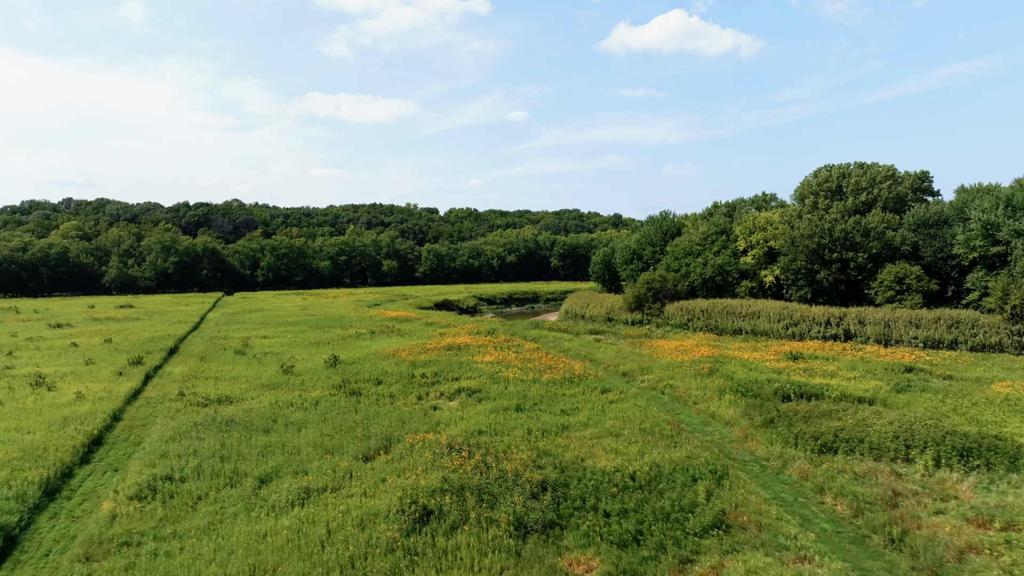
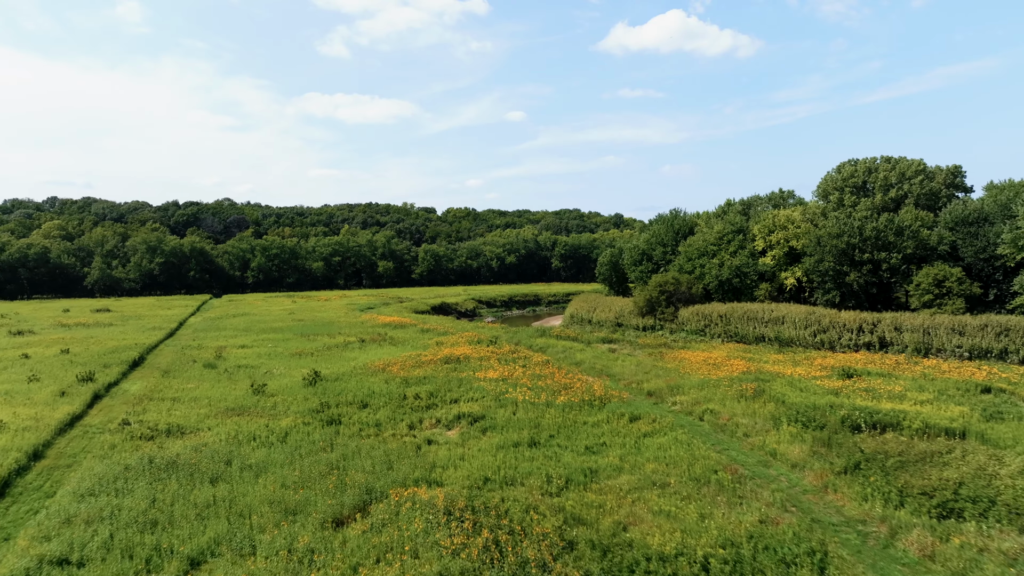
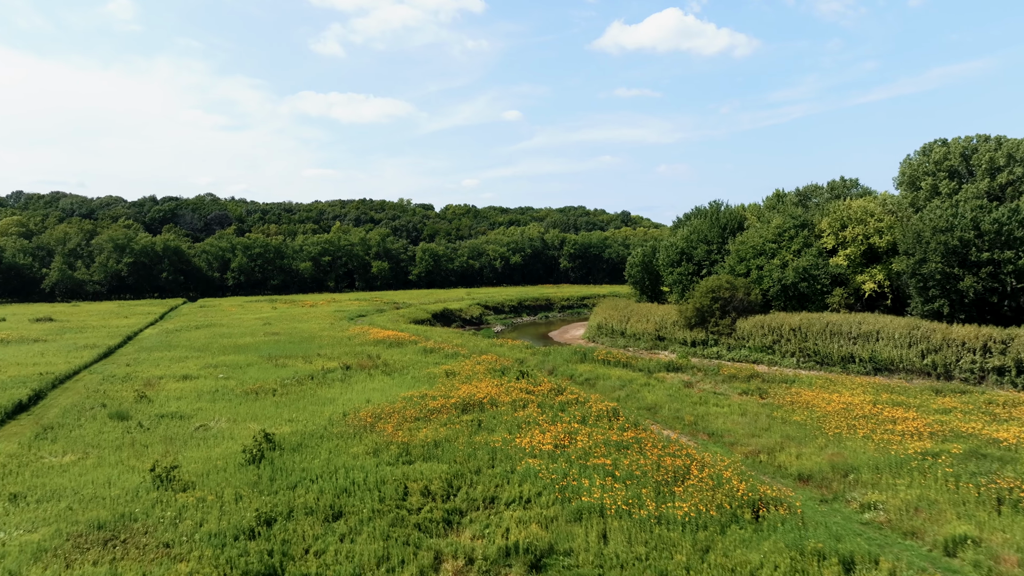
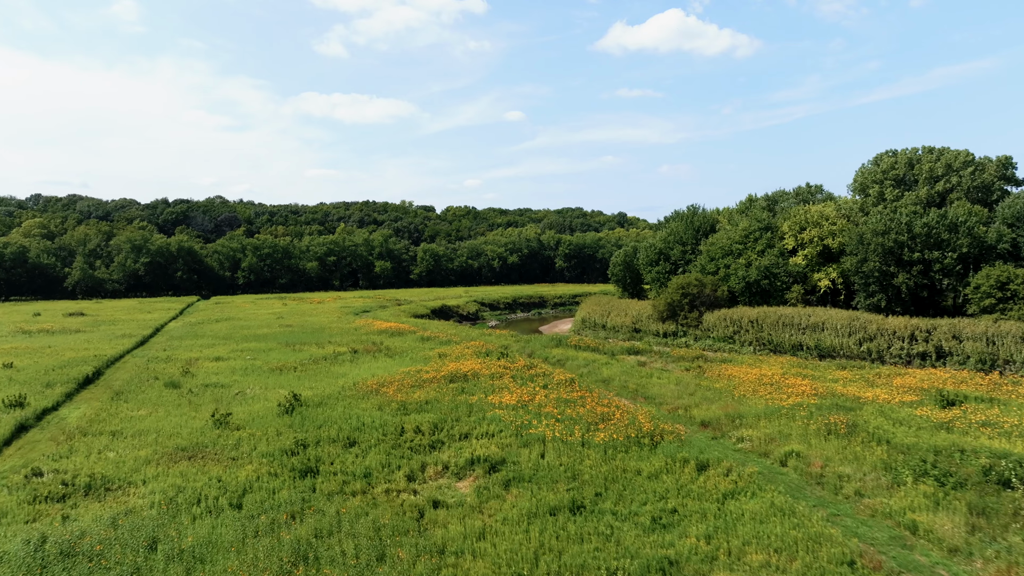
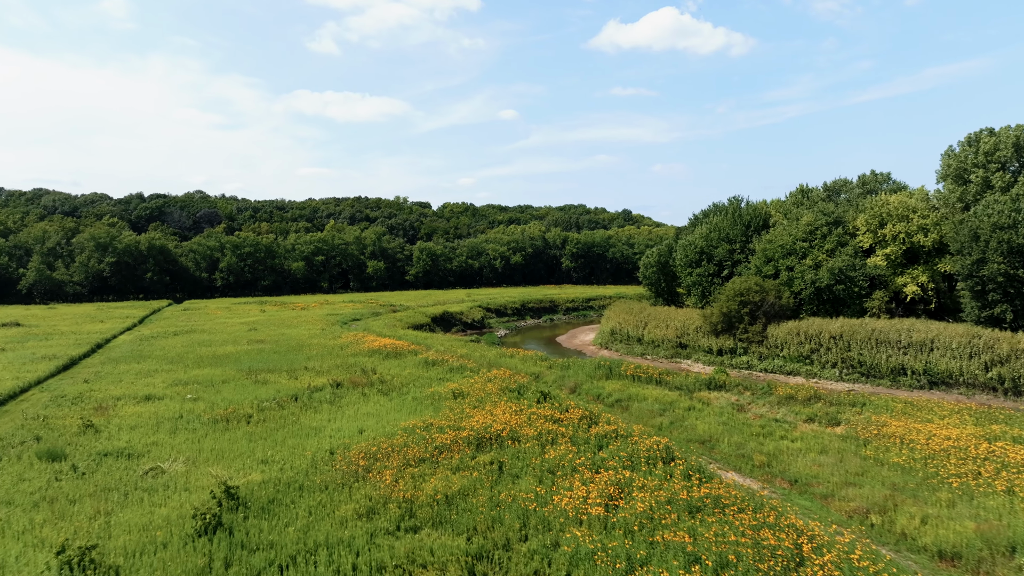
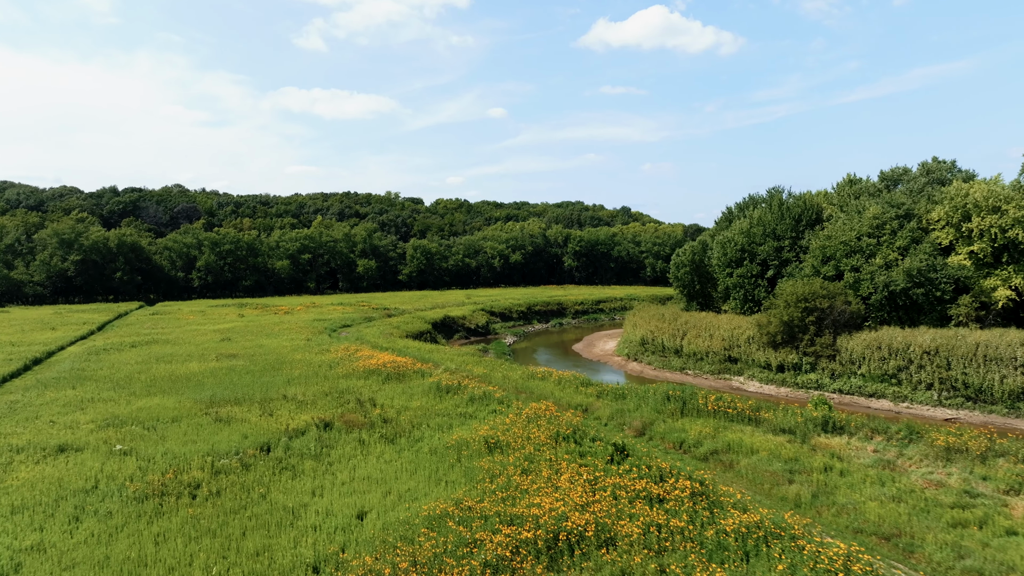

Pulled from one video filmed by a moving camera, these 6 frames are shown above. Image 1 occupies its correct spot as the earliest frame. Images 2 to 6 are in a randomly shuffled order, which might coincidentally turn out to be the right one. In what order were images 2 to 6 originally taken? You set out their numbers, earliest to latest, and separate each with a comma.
2, 4, 3, 5, 6
